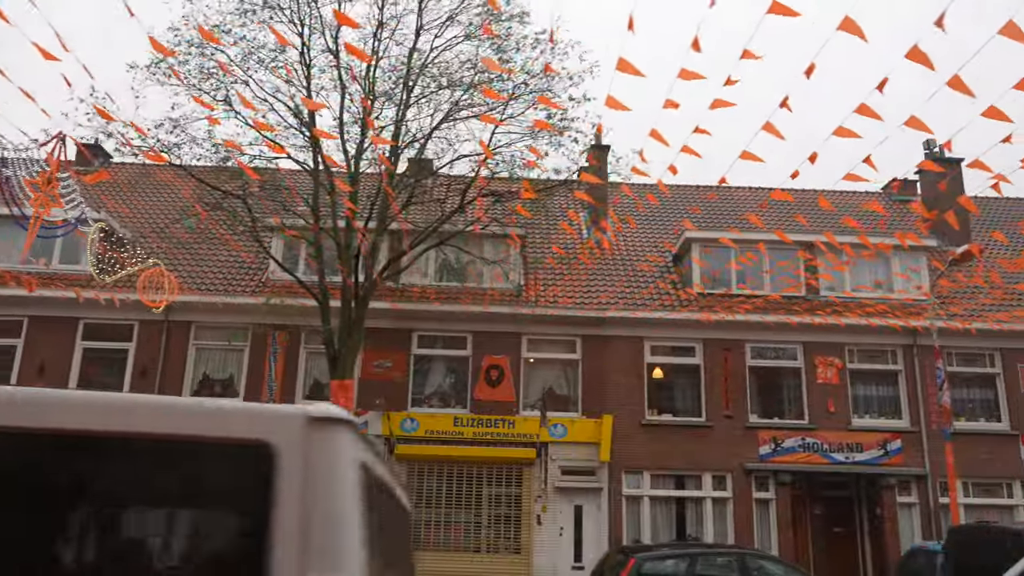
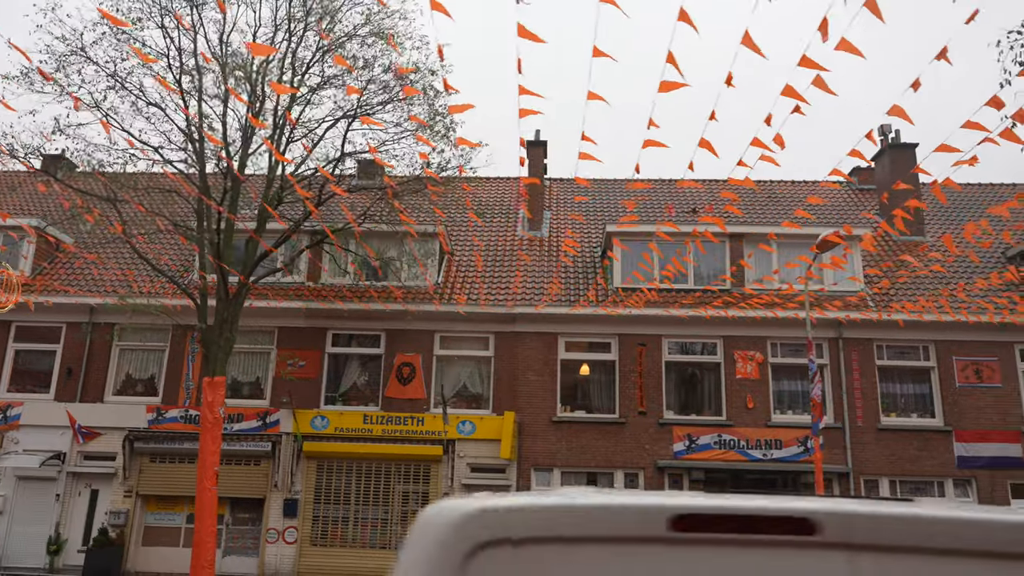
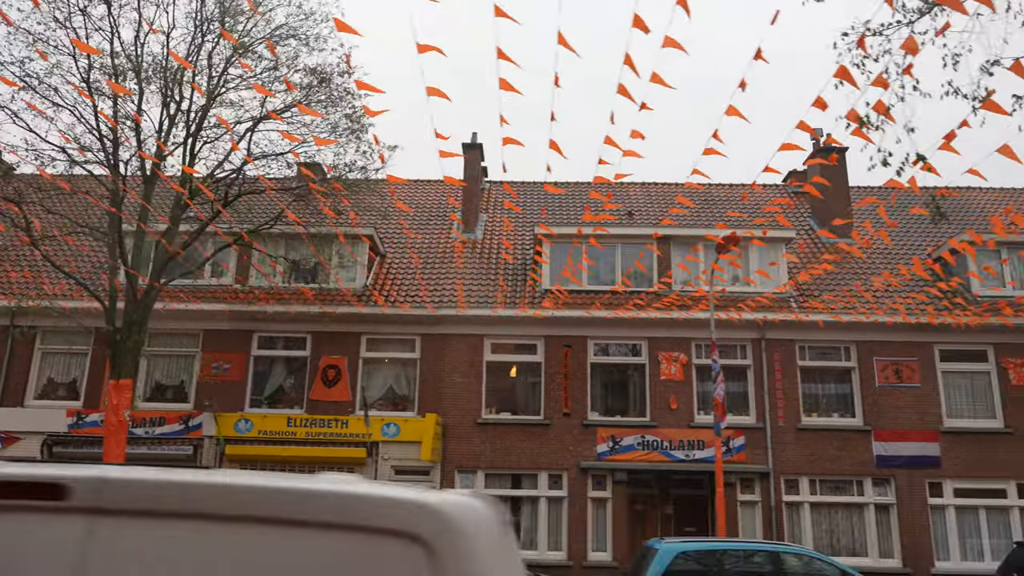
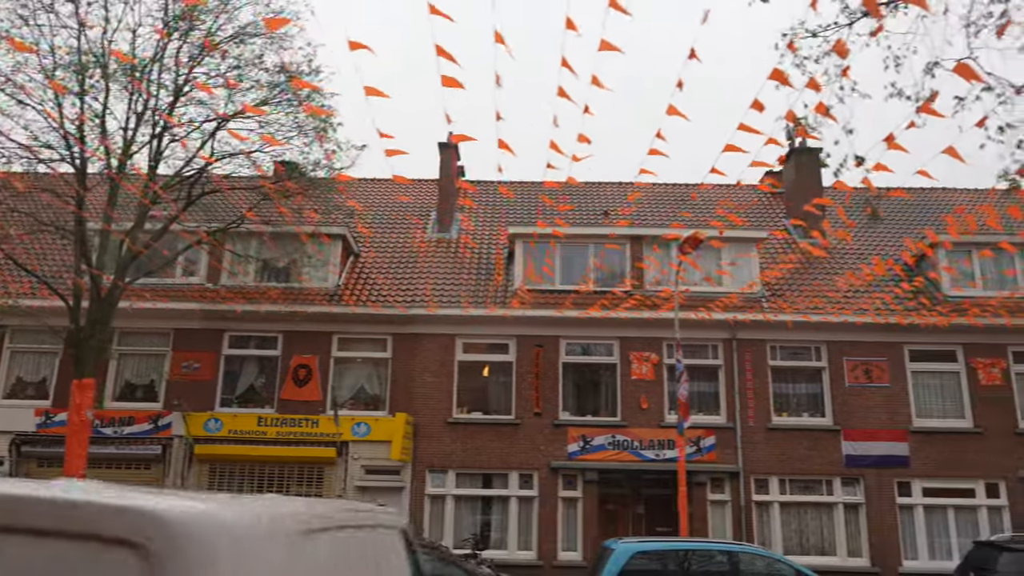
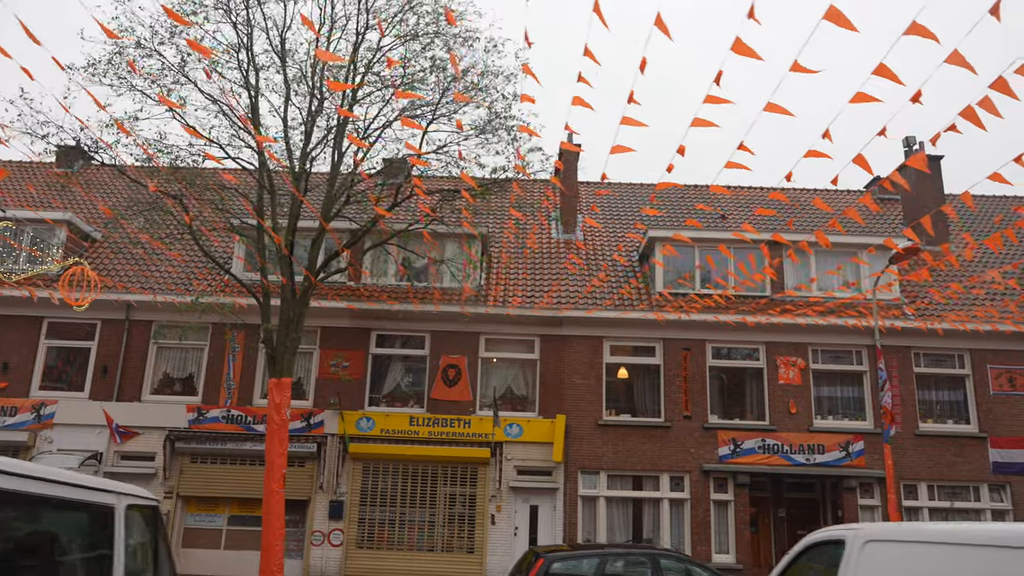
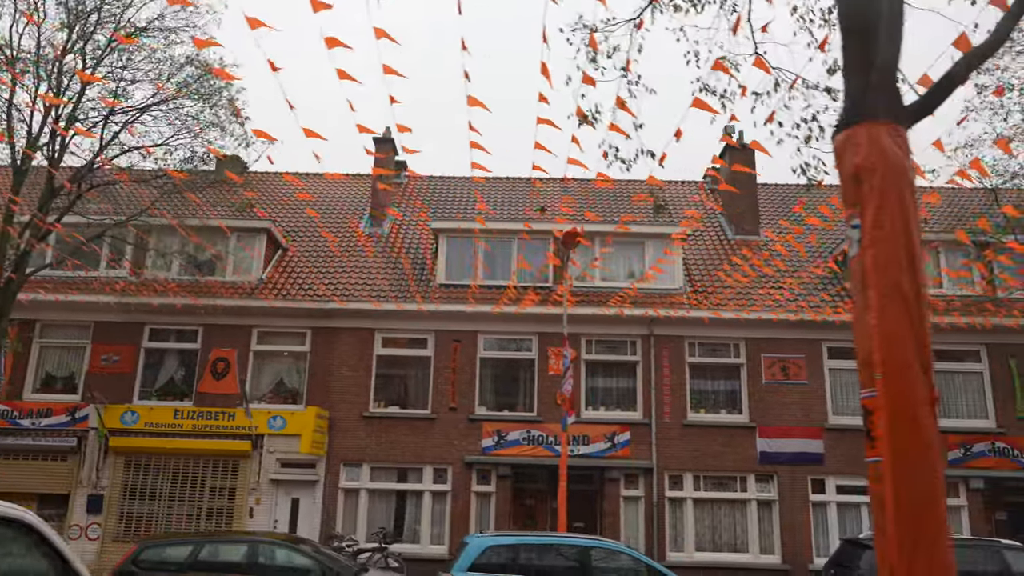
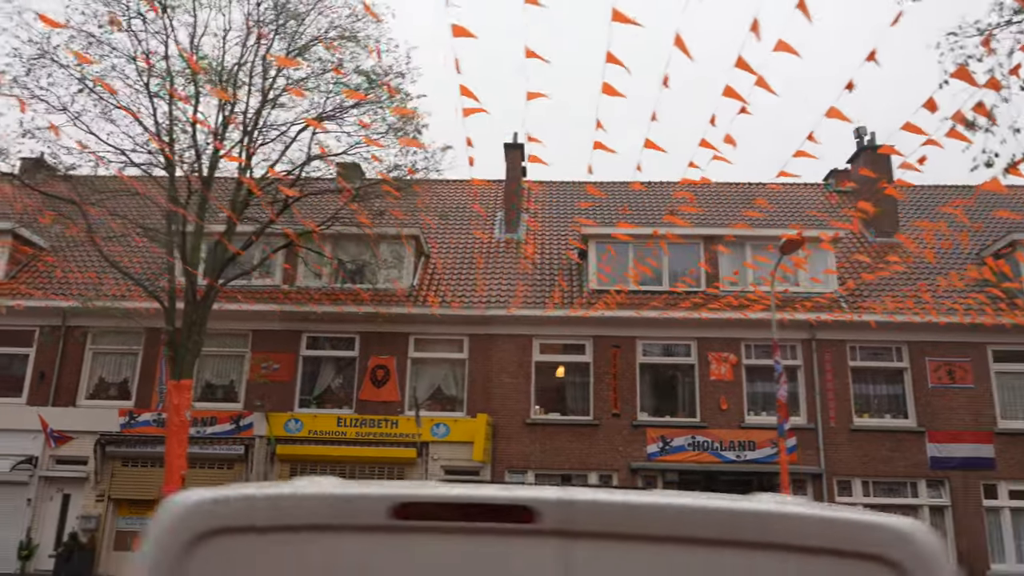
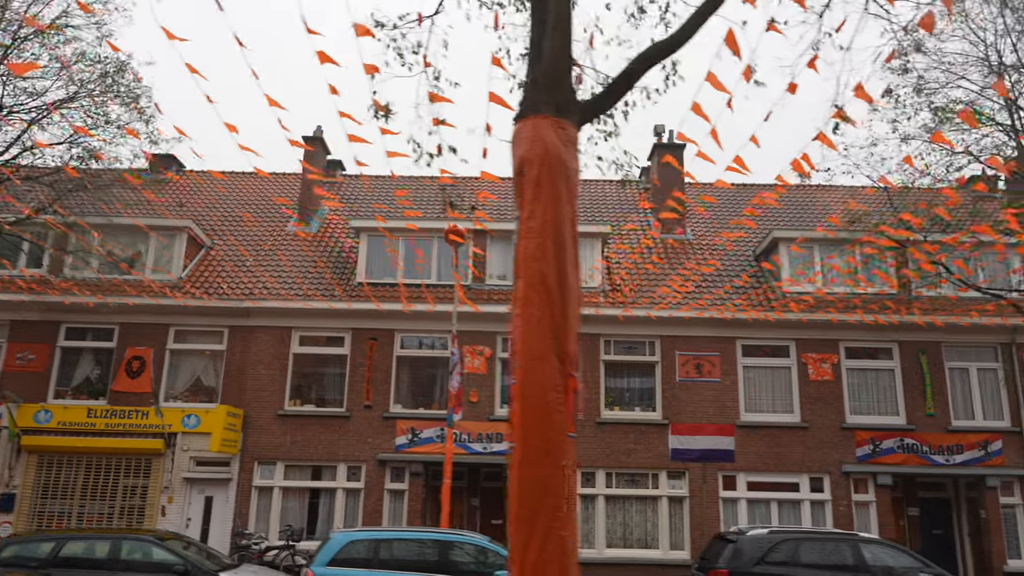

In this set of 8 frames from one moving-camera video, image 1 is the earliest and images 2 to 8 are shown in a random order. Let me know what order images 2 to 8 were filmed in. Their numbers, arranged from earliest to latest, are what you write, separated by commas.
5, 2, 7, 3, 4, 6, 8
